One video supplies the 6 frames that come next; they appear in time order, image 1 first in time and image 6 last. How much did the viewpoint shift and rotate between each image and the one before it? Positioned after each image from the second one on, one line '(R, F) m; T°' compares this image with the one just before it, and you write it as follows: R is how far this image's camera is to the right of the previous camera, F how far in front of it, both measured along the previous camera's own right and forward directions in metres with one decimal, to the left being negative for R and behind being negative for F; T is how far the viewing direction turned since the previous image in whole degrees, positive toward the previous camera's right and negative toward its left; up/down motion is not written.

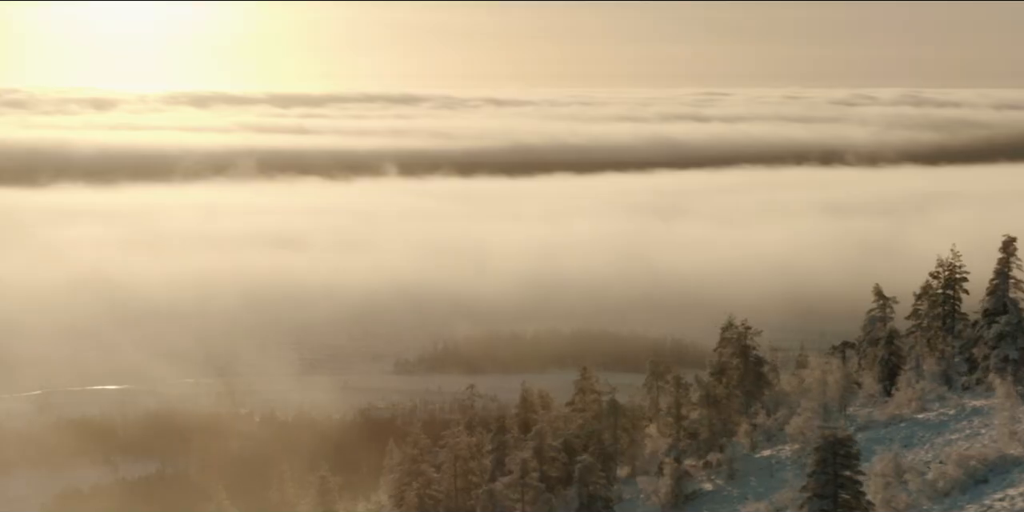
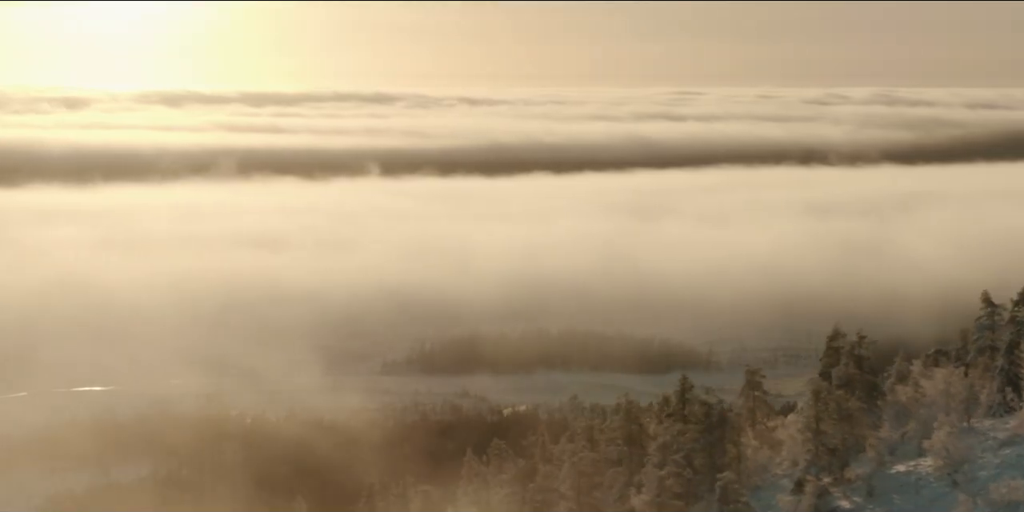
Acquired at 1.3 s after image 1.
(+1.8, +0.5) m; +1°
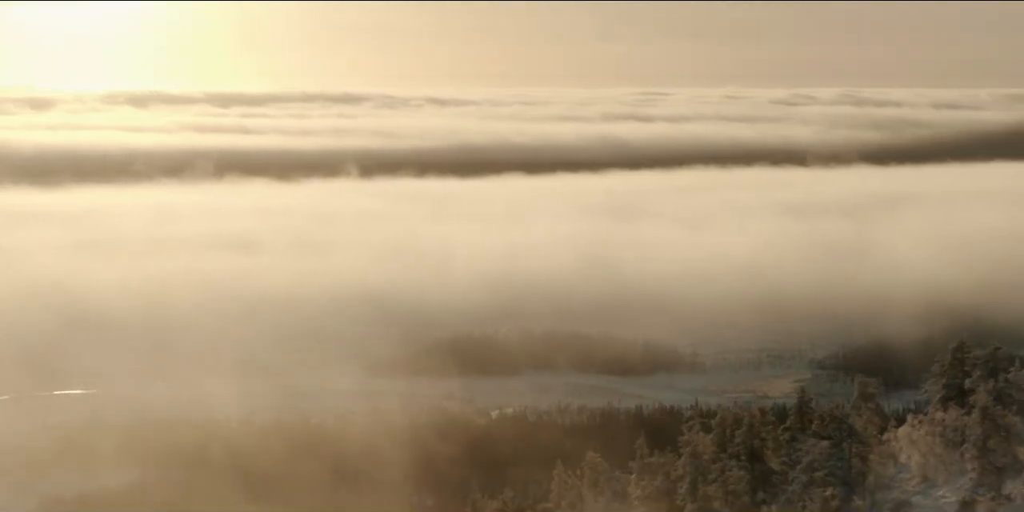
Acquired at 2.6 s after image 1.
(-0.3, 0.0) m; +2°
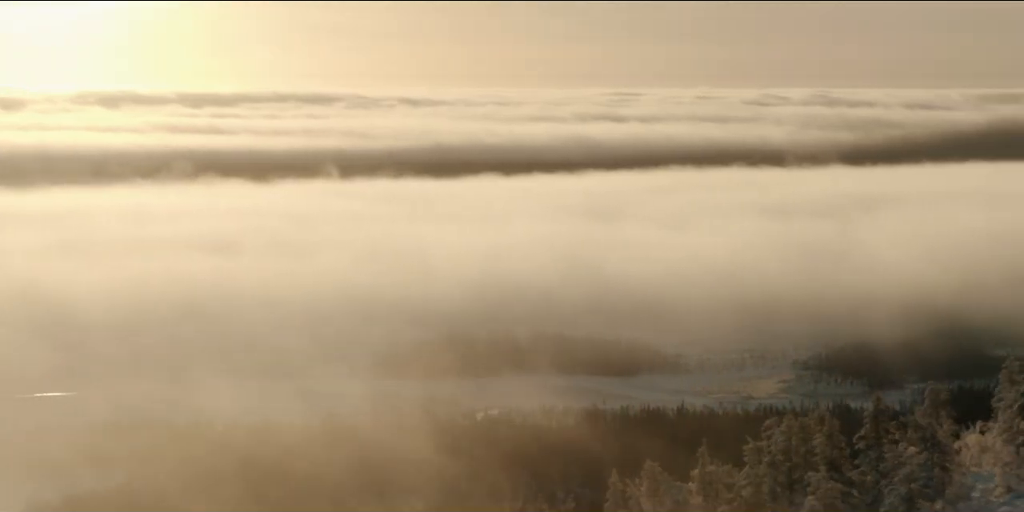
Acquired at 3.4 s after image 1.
(-0.2, +0.1) m; +1°
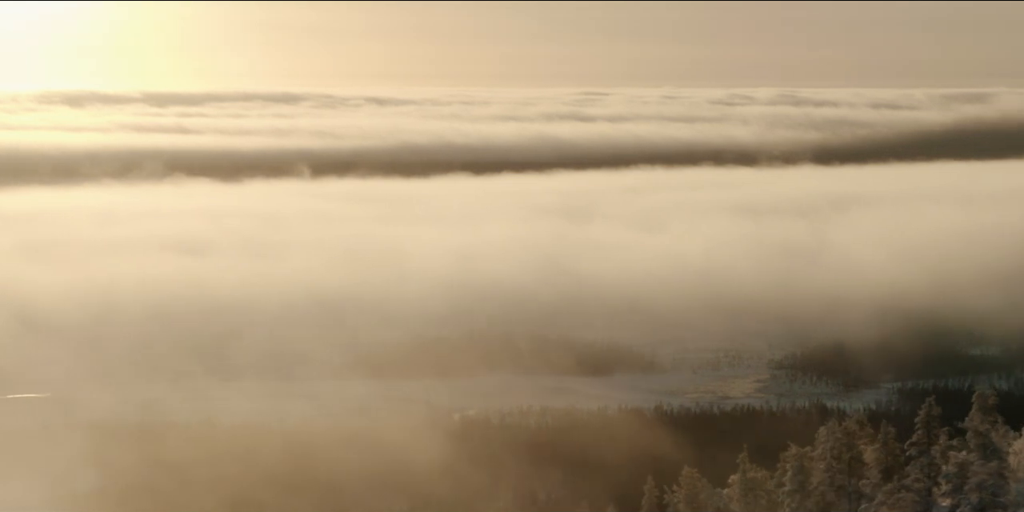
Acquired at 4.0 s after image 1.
(-0.2, 0.0) m; +2°
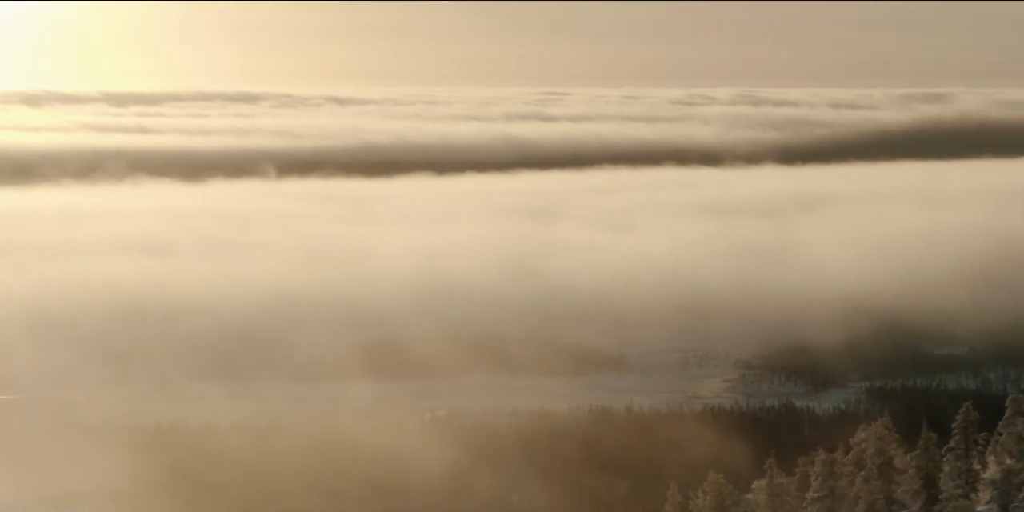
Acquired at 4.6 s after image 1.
(-0.1, 0.0) m; +2°
